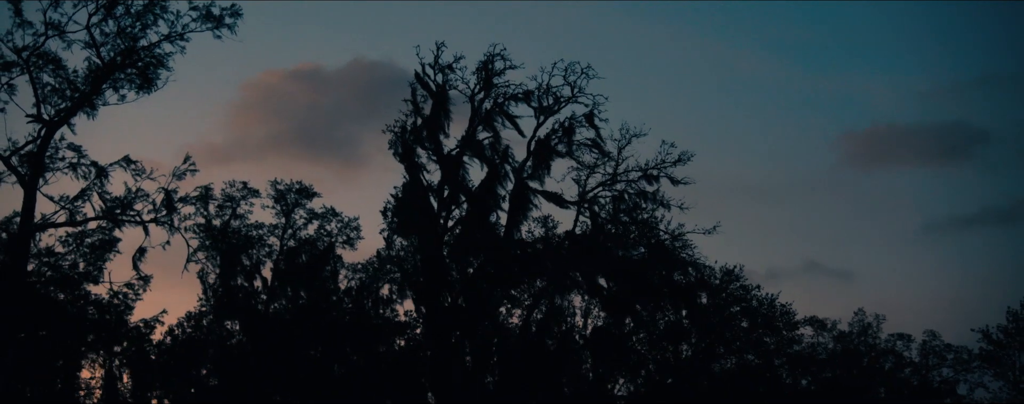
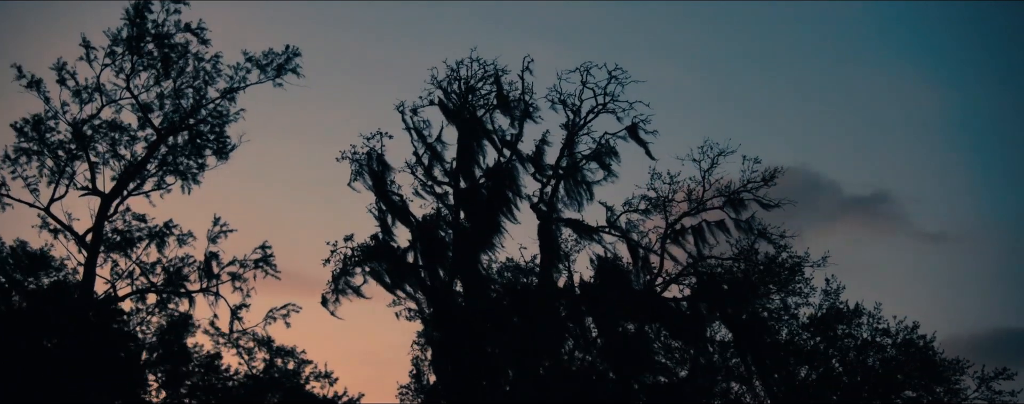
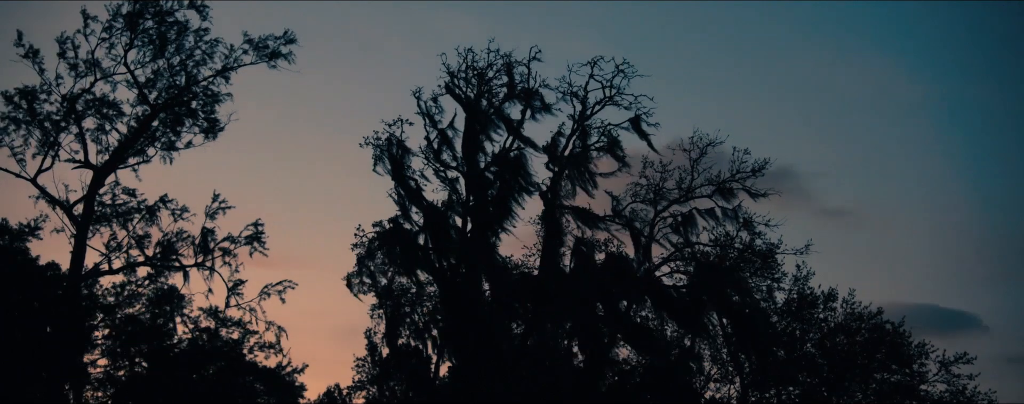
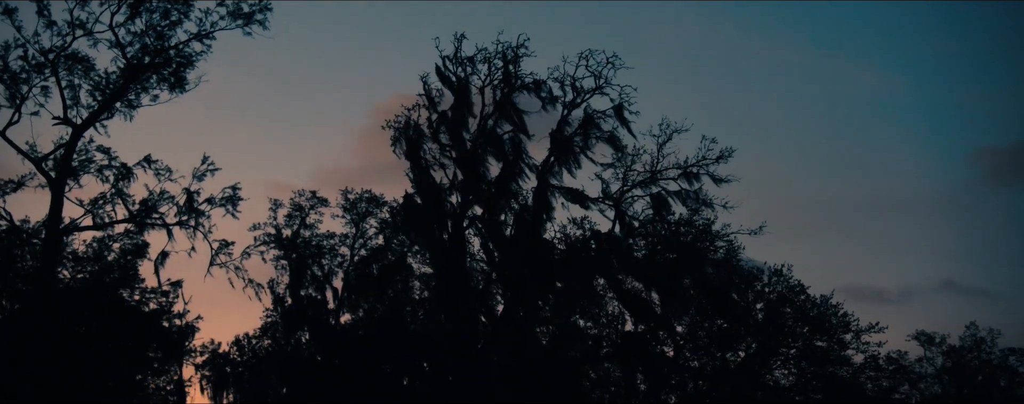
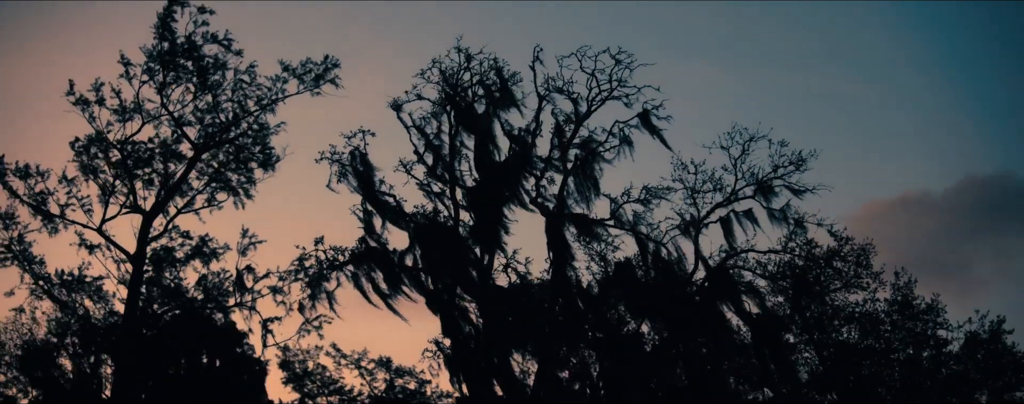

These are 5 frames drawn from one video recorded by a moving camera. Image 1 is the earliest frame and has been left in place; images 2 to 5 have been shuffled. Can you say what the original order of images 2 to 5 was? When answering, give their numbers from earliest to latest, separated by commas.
4, 3, 2, 5
